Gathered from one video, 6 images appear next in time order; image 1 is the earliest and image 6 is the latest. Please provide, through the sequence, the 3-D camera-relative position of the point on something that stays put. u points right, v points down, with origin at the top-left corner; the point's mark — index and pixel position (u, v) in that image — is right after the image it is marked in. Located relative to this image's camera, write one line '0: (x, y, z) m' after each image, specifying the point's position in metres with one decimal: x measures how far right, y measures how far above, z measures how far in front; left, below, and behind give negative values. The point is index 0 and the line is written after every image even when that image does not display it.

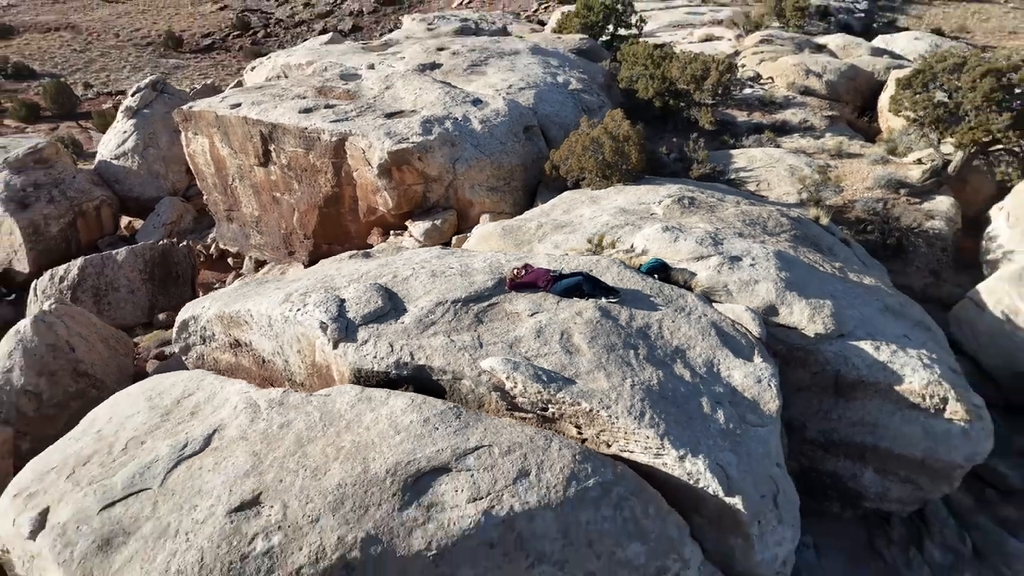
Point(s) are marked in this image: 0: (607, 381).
0: (+0.3, -0.3, +2.6) m
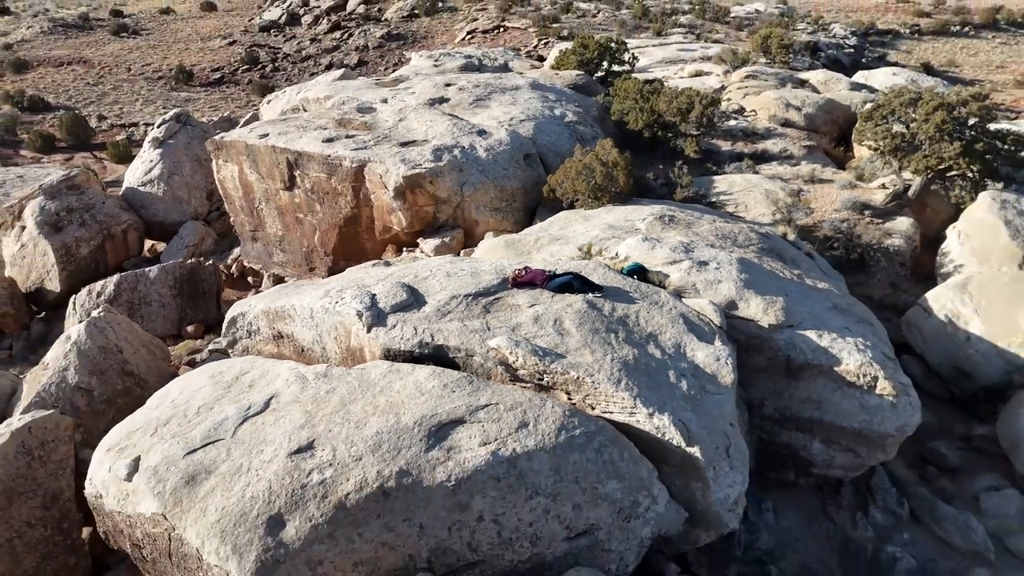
0: (+0.3, -0.3, +3.1) m
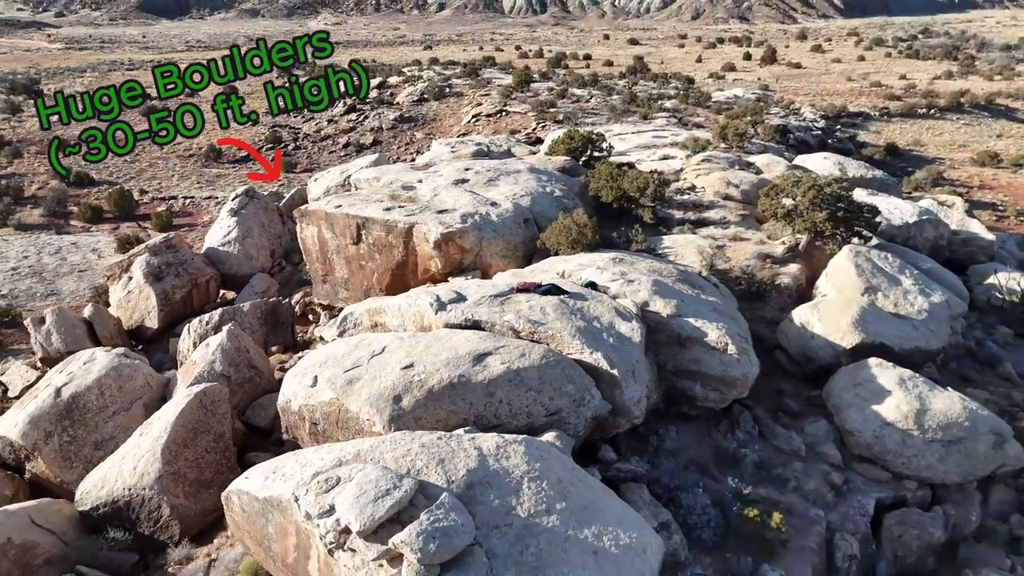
0: (+0.4, -0.3, +5.7) m
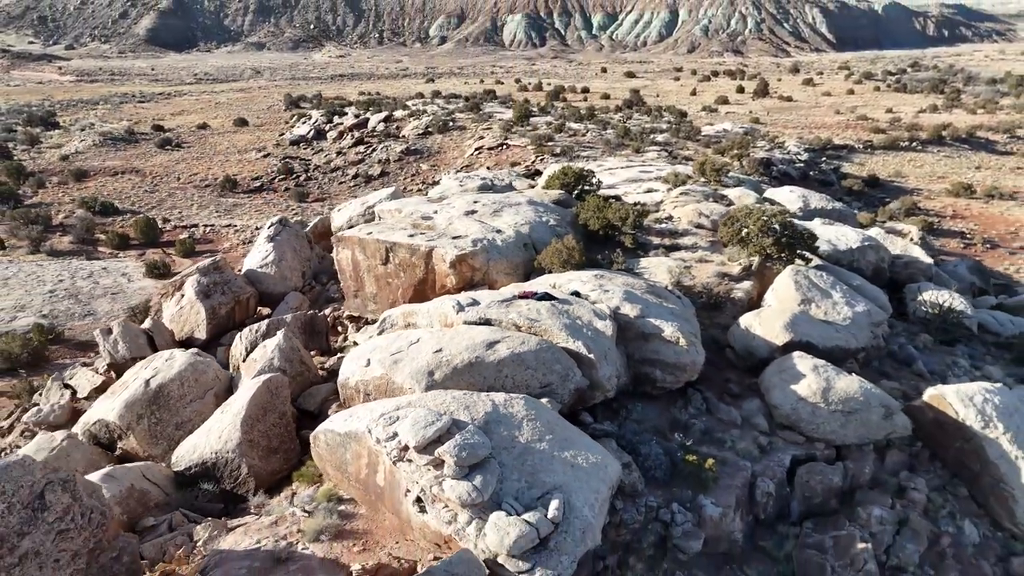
0: (+0.4, -0.3, +7.5) m
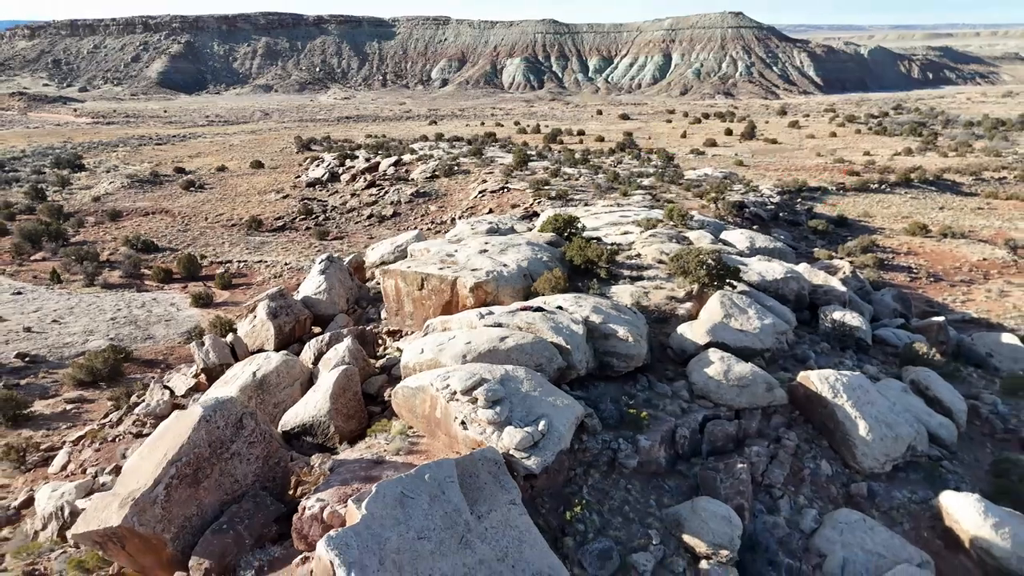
0: (+0.4, -0.6, +11.4) m
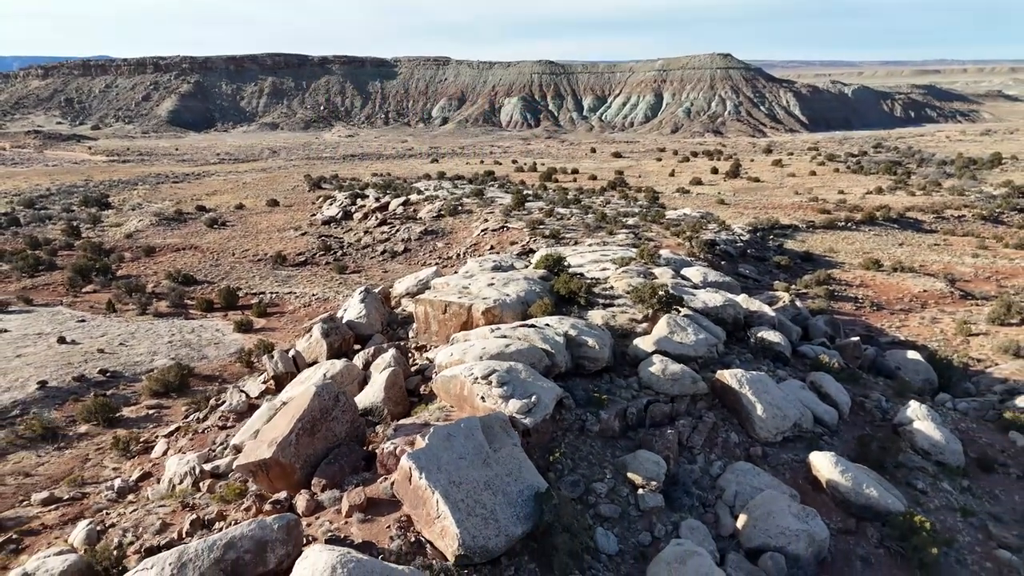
0: (+0.5, -1.0, +16.3) m
